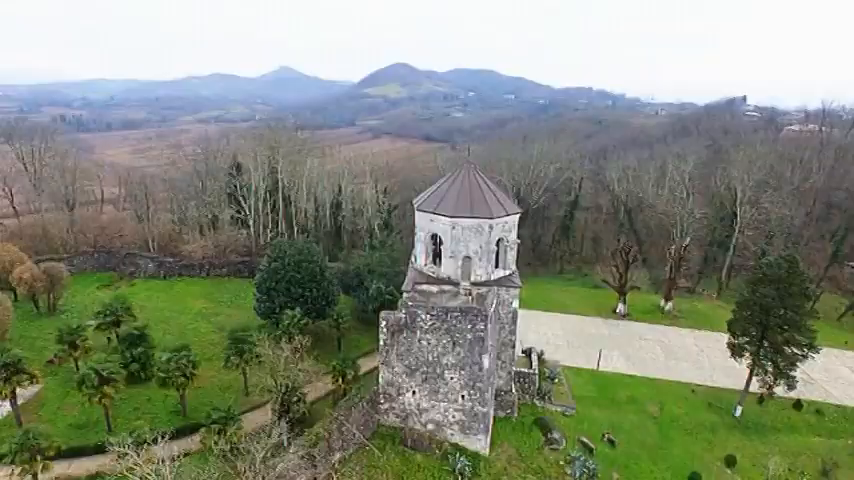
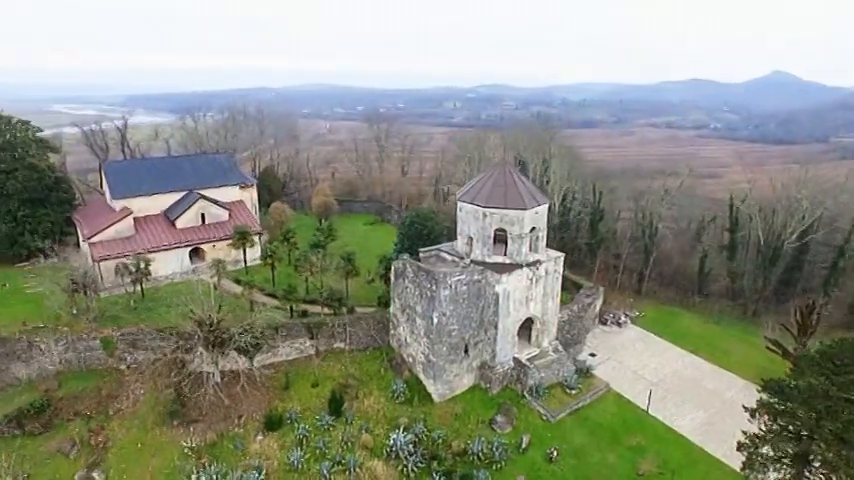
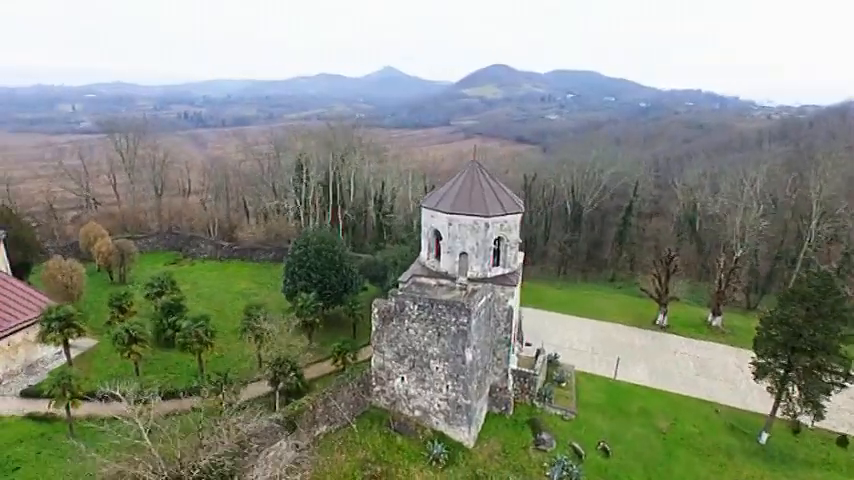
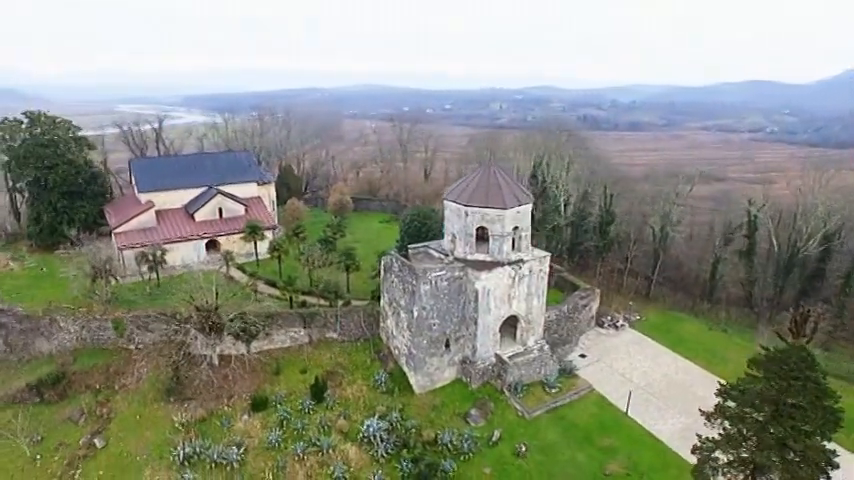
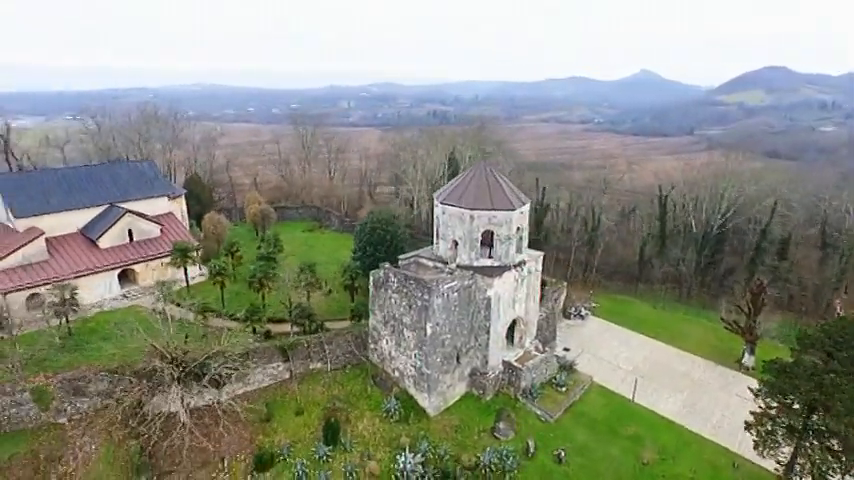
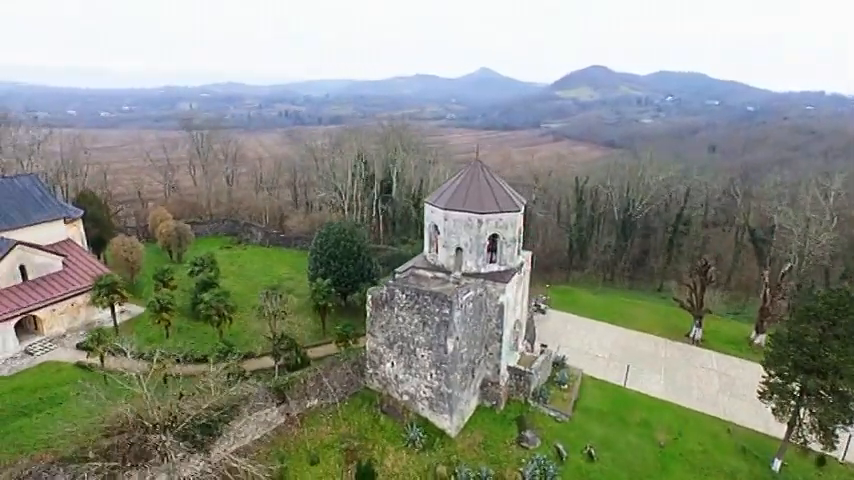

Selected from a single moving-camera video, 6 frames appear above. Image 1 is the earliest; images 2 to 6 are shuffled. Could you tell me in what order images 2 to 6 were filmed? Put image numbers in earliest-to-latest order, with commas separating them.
3, 6, 5, 2, 4
